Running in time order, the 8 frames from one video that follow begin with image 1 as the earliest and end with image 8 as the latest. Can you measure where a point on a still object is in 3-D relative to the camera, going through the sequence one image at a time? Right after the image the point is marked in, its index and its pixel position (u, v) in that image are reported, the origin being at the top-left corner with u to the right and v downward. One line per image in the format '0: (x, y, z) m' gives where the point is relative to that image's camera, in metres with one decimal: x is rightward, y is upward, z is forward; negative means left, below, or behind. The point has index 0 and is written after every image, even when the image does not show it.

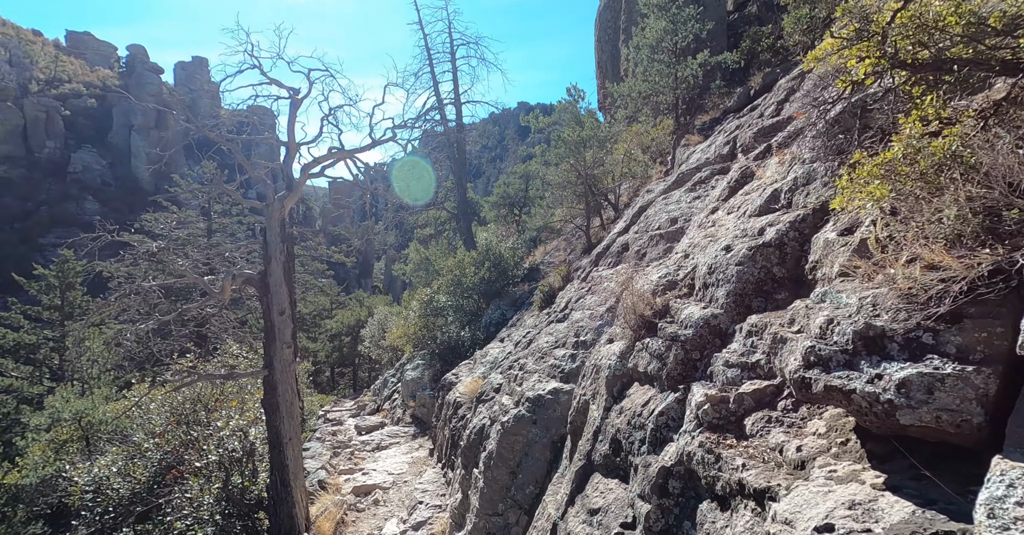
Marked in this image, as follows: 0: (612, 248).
0: (+1.6, +0.3, +8.2) m
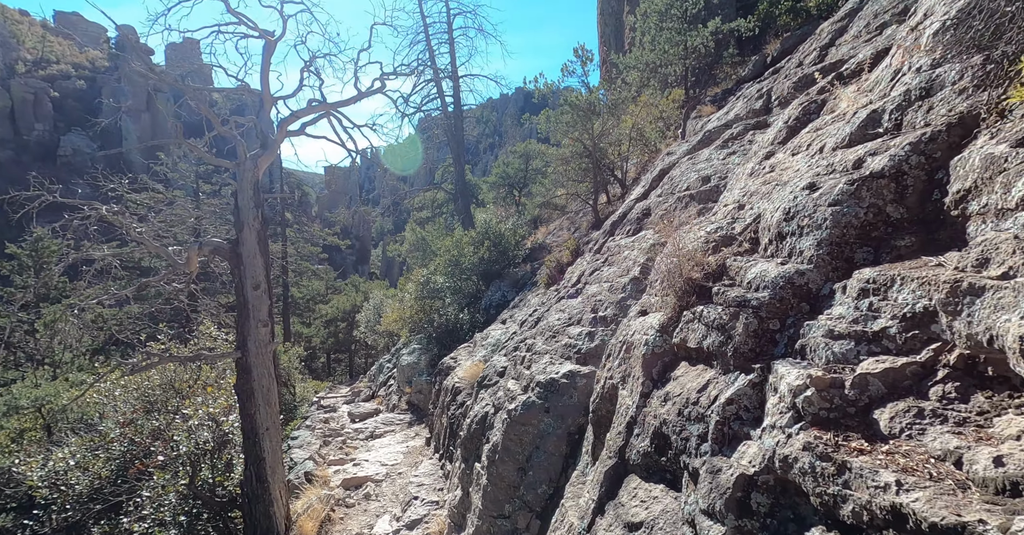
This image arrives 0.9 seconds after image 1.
0: (+1.7, +0.7, +7.3) m
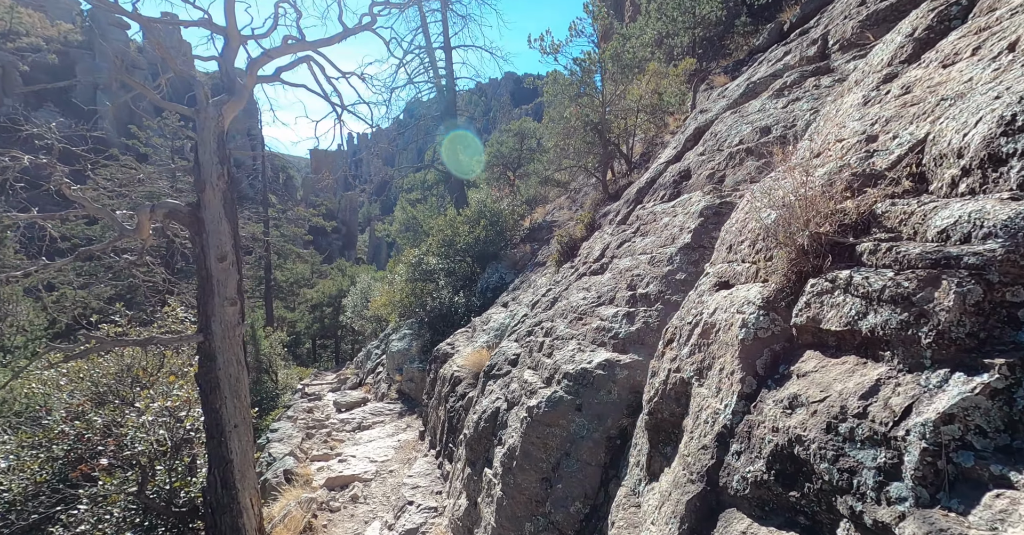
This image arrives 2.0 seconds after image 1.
0: (+1.8, +1.1, +6.3) m
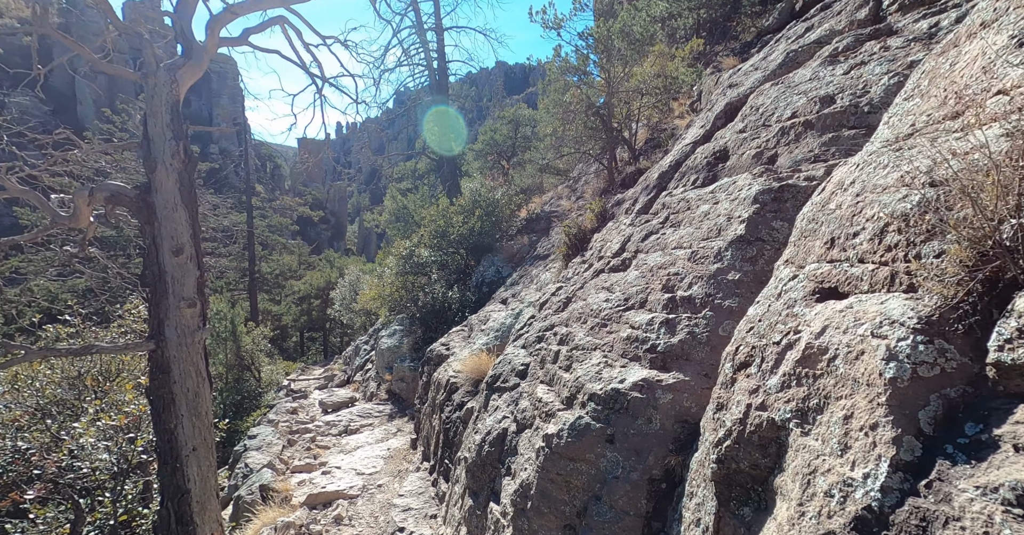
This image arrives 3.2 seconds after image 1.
0: (+1.9, +1.1, +5.5) m
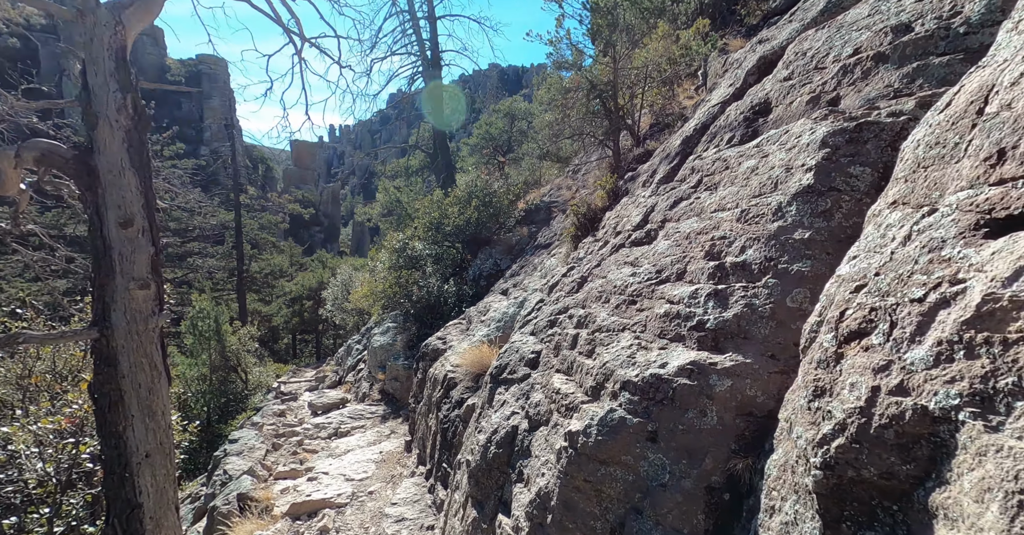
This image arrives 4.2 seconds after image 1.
0: (+1.9, +1.3, +4.8) m
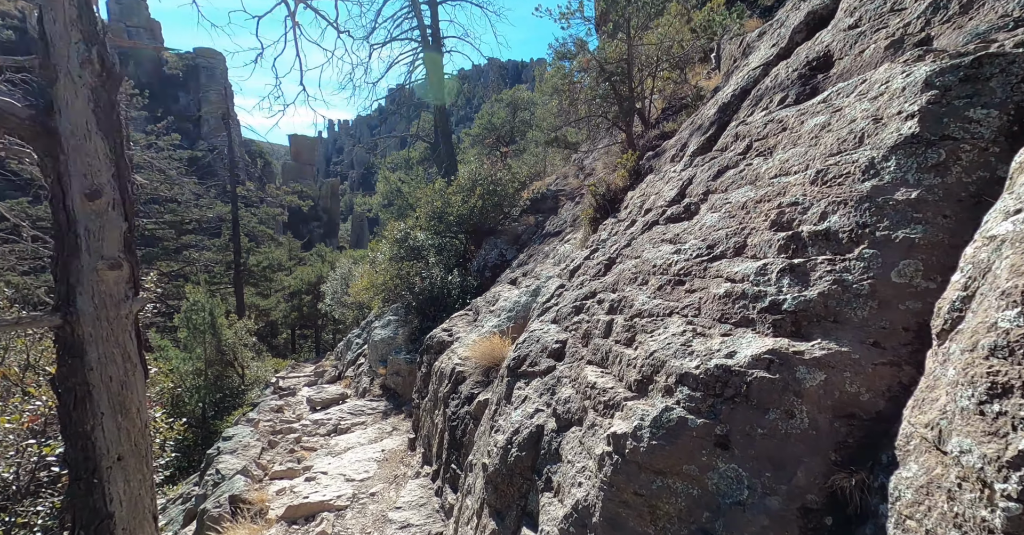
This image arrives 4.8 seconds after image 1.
0: (+2.1, +1.5, +4.3) m
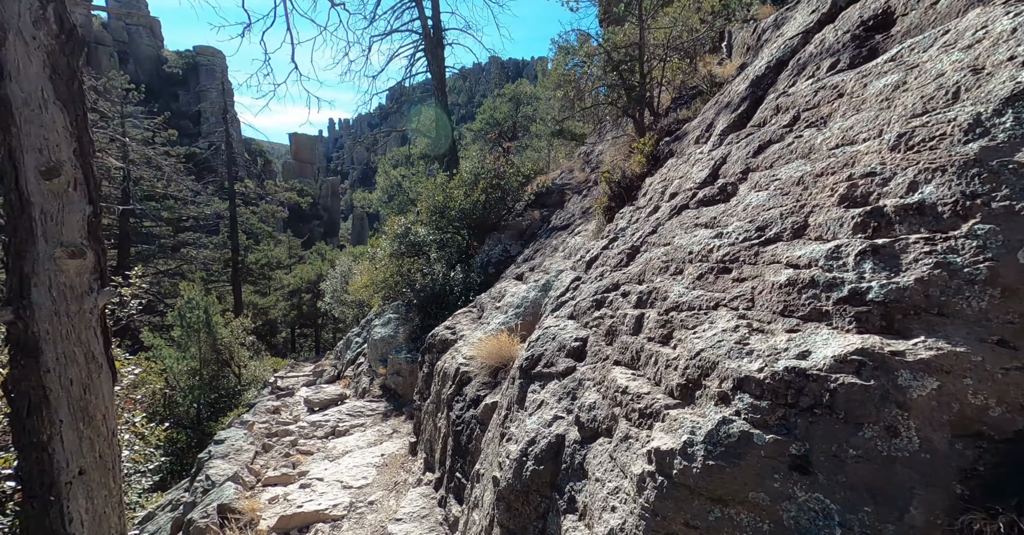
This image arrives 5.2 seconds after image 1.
0: (+2.2, +1.6, +3.8) m
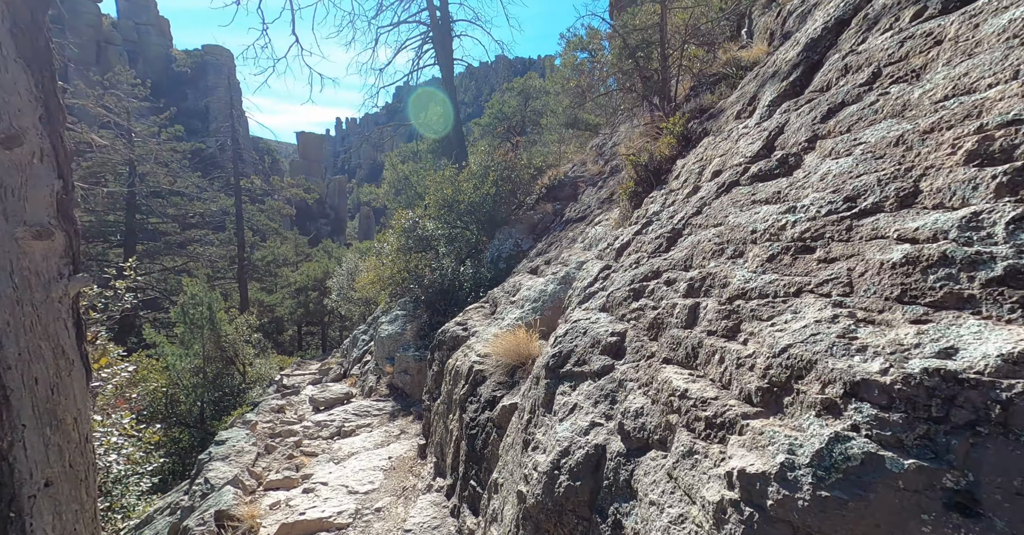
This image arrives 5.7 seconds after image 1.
0: (+2.4, +1.7, +3.3) m
